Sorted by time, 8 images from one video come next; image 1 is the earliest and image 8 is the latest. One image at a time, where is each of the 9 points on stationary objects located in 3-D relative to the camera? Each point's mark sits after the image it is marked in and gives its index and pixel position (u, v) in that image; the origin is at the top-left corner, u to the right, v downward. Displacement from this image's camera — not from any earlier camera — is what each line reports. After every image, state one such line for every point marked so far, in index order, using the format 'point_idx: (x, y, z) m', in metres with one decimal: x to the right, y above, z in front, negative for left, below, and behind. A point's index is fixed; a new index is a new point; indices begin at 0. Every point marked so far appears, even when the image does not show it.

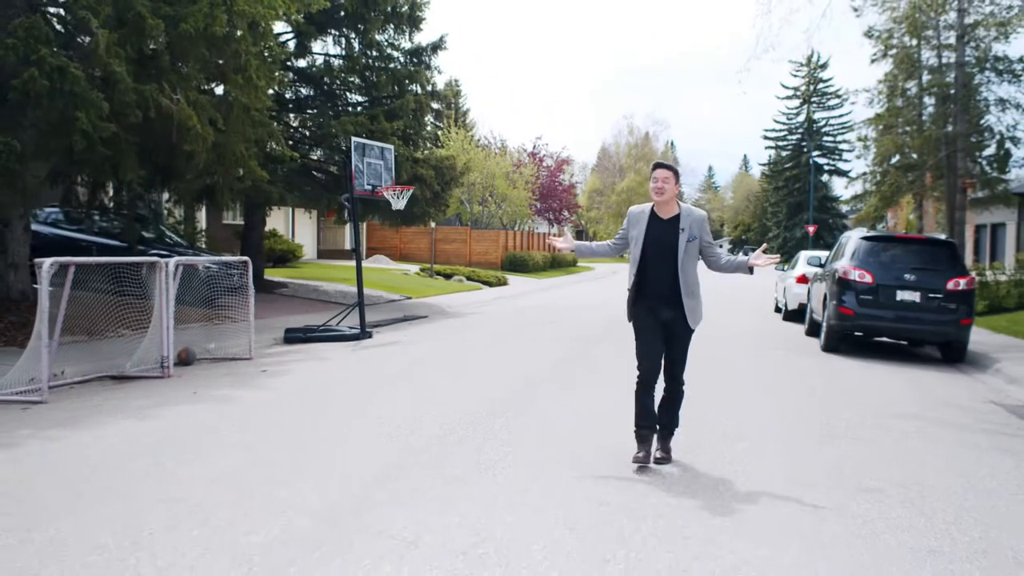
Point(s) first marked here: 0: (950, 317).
0: (+5.0, -0.3, +12.5) m
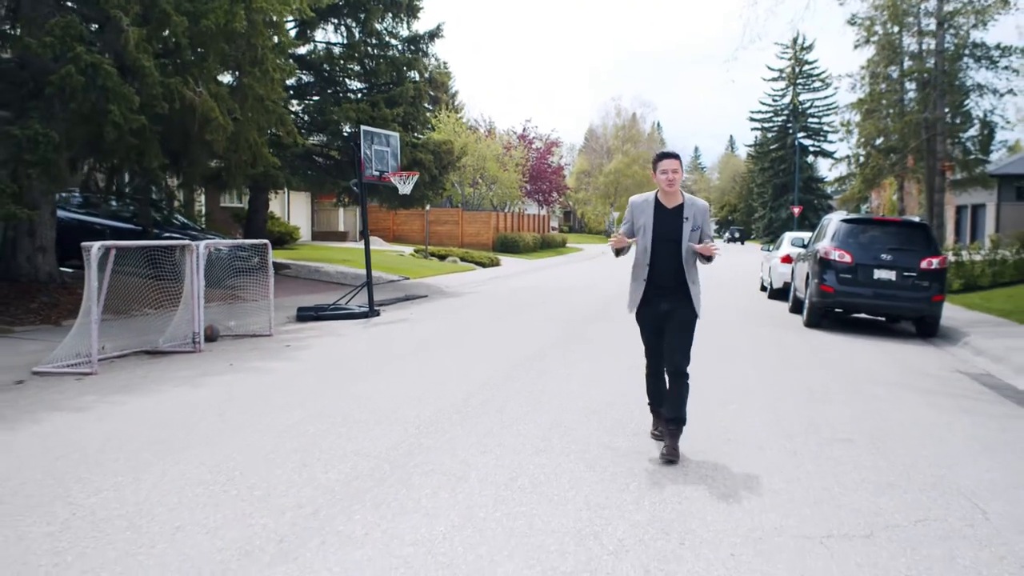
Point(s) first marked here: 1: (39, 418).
0: (+5.0, -0.1, +13.4) m
1: (-3.2, -0.9, +7.3) m
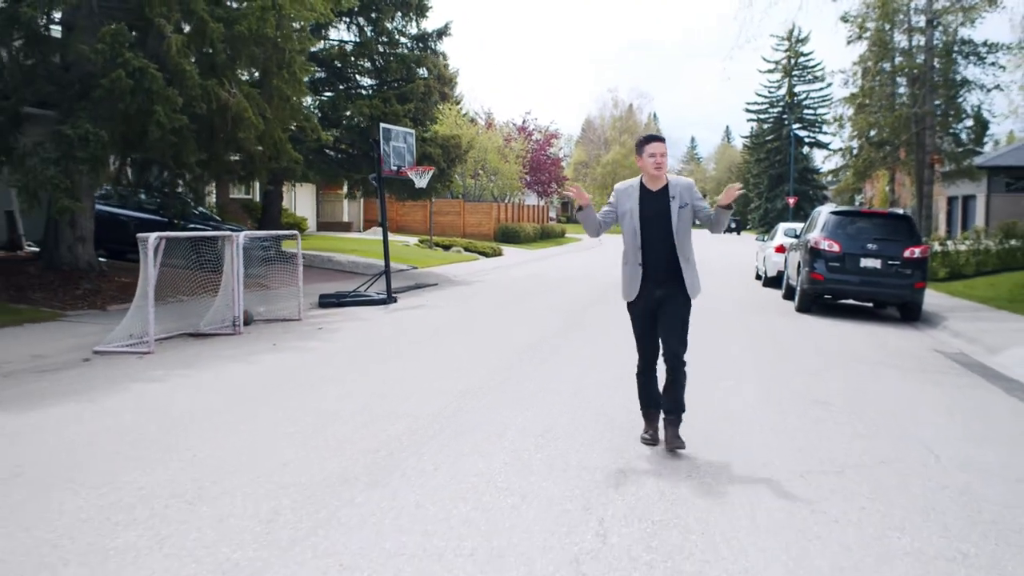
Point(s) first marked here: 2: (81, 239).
0: (+5.2, +0.1, +14.5) m
1: (-3.0, -0.8, +8.4) m
2: (-6.1, +0.7, +15.7) m
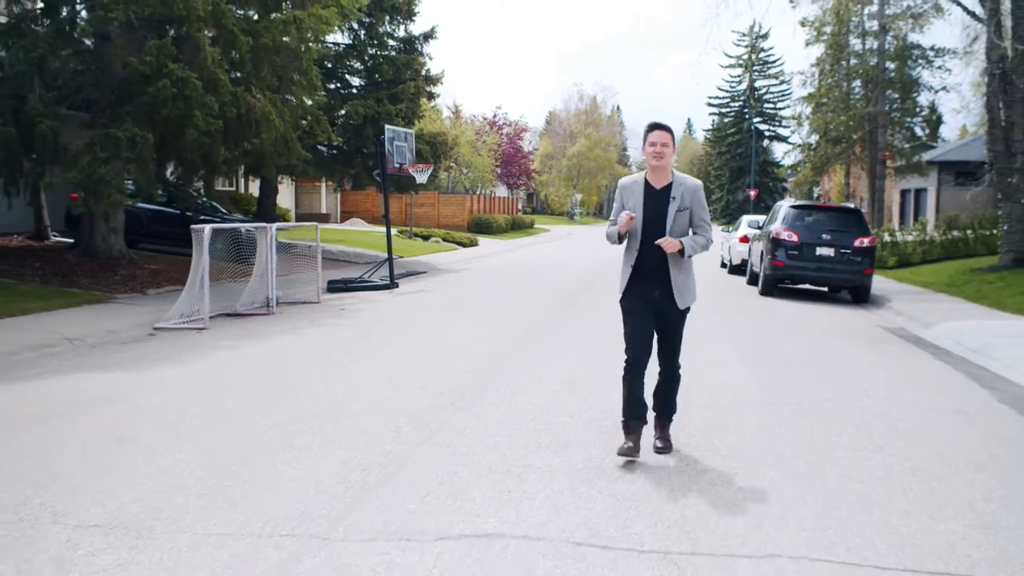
0: (+5.1, +0.3, +16.5) m
1: (-2.8, -0.7, +10.1) m
2: (-6.2, +0.9, +17.3) m
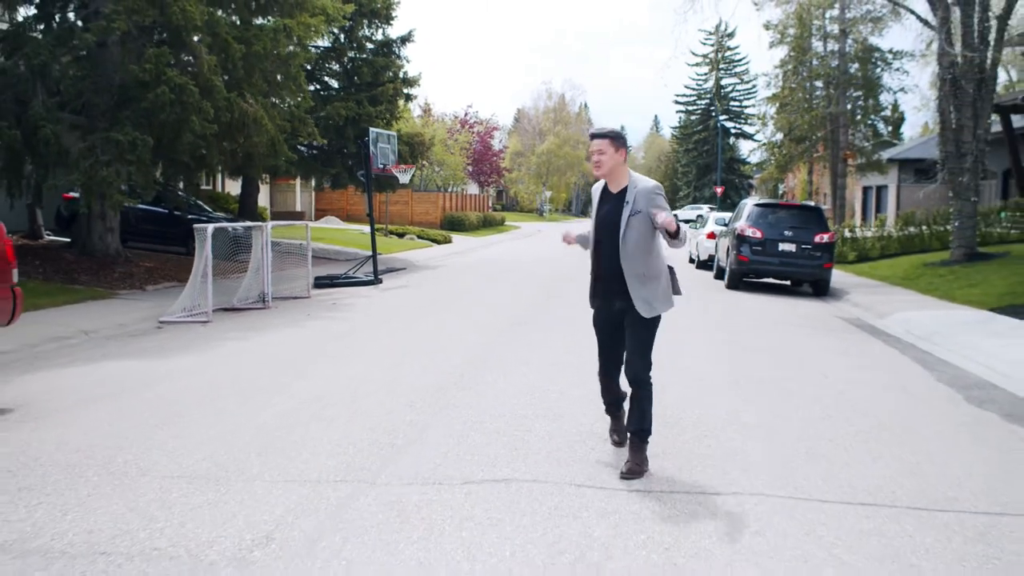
0: (+4.8, +0.4, +17.5) m
1: (-3.0, -0.6, +10.9) m
2: (-6.5, +1.0, +18.0) m
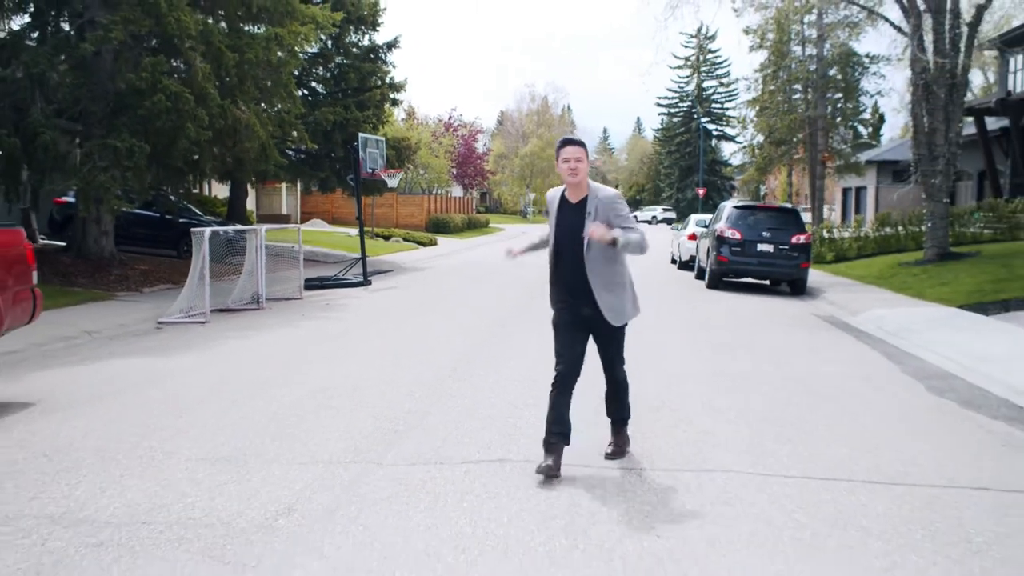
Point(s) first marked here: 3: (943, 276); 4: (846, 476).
0: (+4.6, +0.4, +18.1) m
1: (-3.1, -0.6, +11.4) m
2: (-6.8, +0.9, +18.5) m
3: (+7.1, +0.2, +18.3) m
4: (+1.7, -0.9, +5.5) m
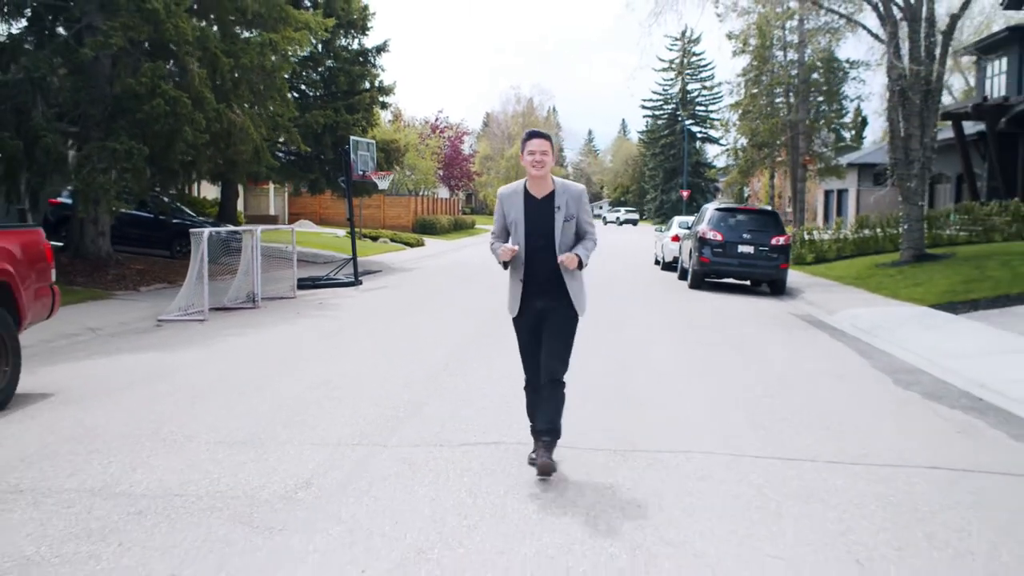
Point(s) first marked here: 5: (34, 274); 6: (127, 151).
0: (+4.4, +0.4, +18.7) m
1: (-3.2, -0.6, +11.8) m
2: (-7.0, +0.9, +18.9) m
3: (+6.9, +0.2, +18.9) m
4: (+1.6, -0.9, +6.0) m
5: (-3.4, +0.1, +7.9) m
6: (-5.7, +2.0, +16.5) m
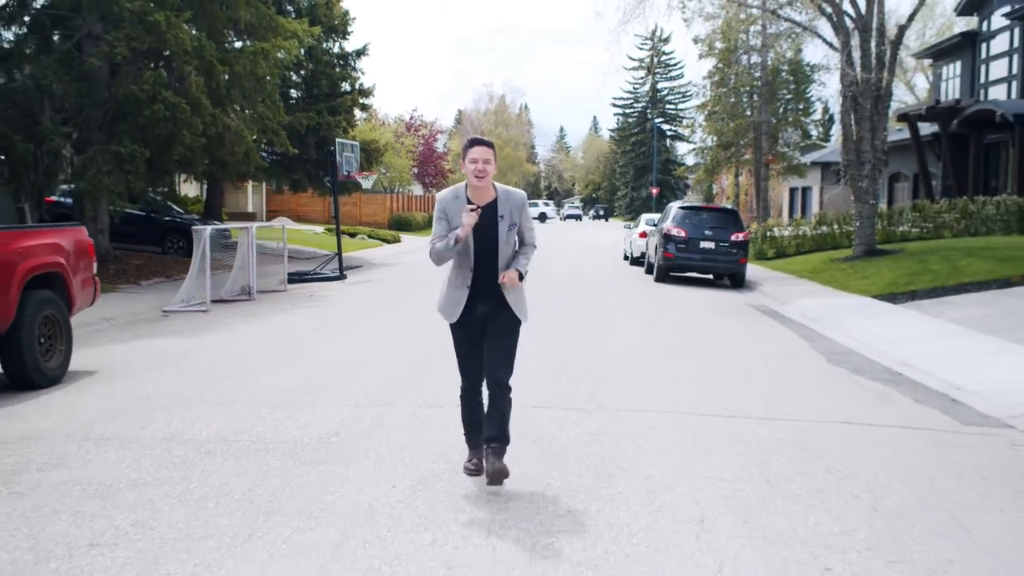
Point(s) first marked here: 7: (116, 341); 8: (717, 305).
0: (+4.0, +0.5, +20.1) m
1: (-3.4, -0.5, +13.0) m
2: (-7.4, +1.0, +20.0) m
3: (+6.5, +0.3, +20.4) m
4: (+1.5, -0.8, +7.3) m
5: (-3.5, +0.2, +9.1) m
6: (-6.1, +2.1, +17.6) m
7: (-4.3, -0.6, +12.2) m
8: (+3.2, -0.3, +17.6) m
